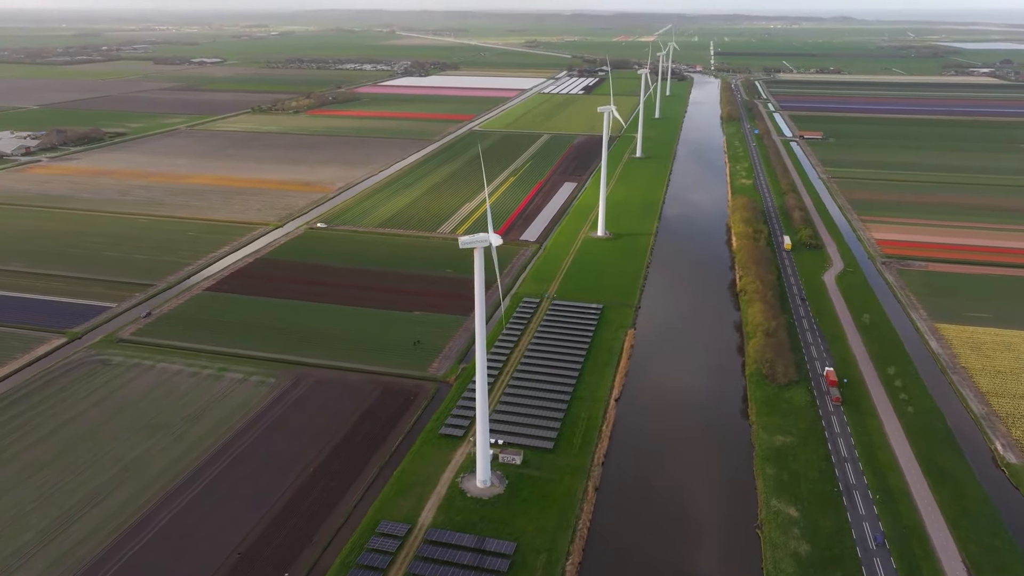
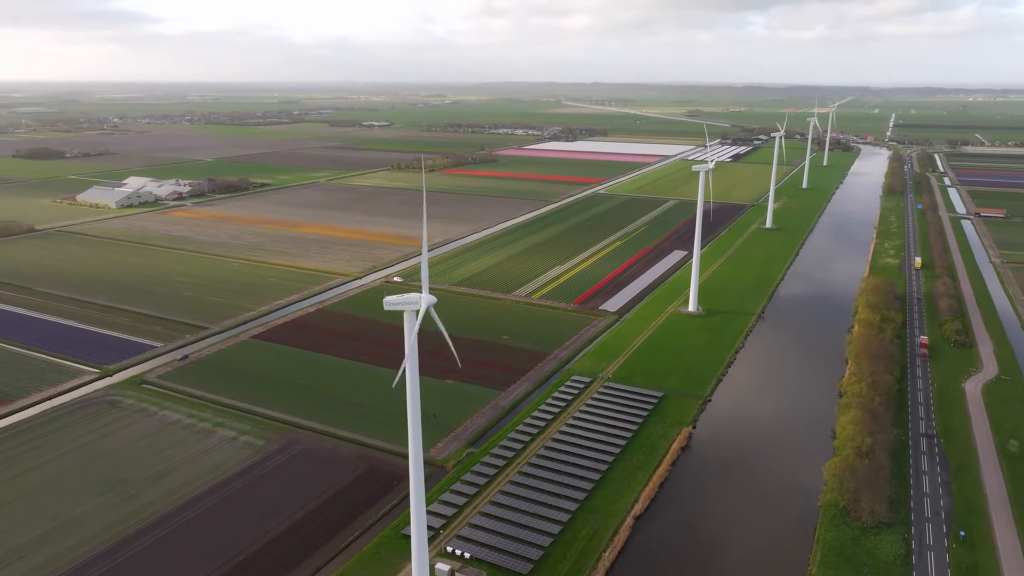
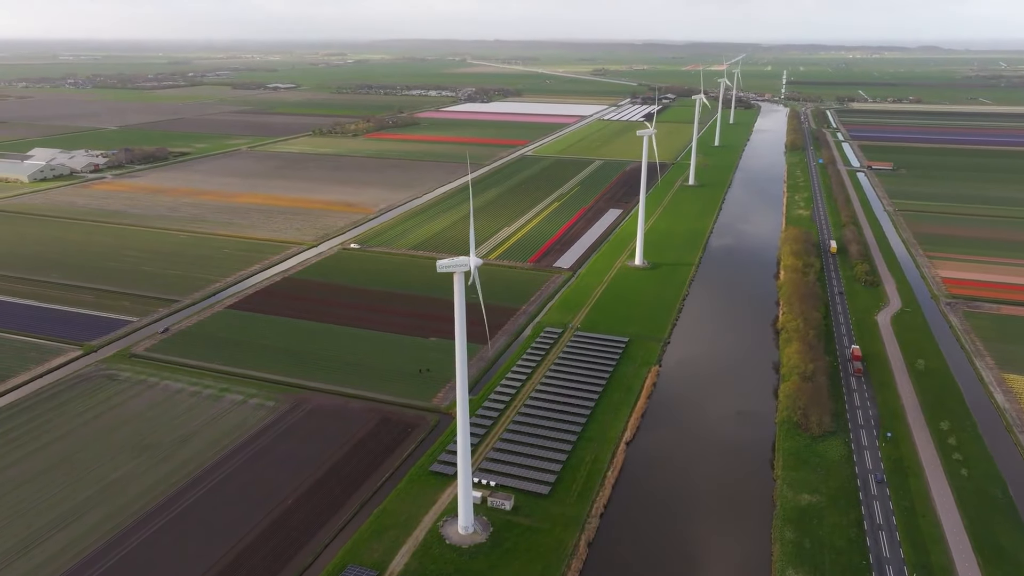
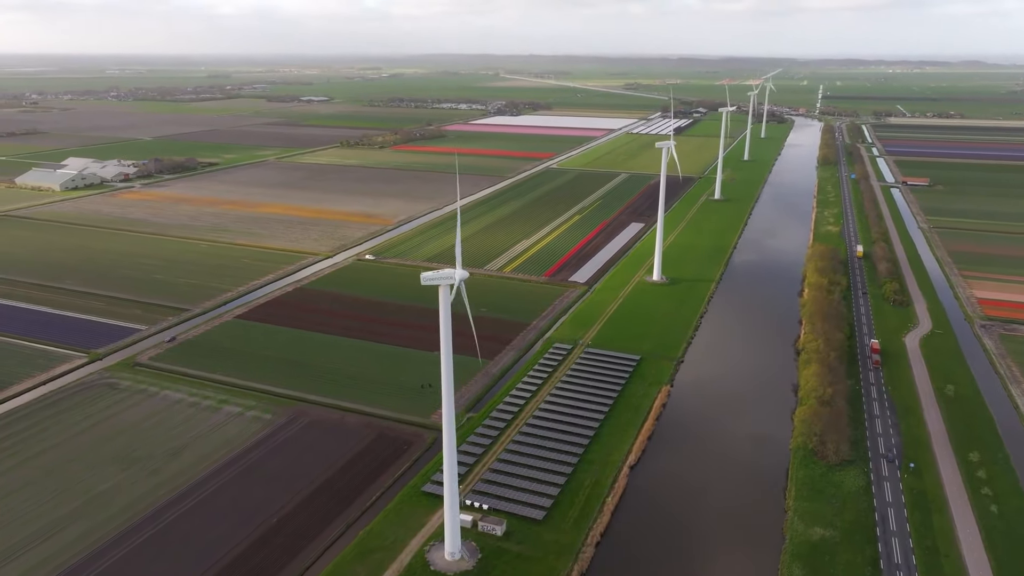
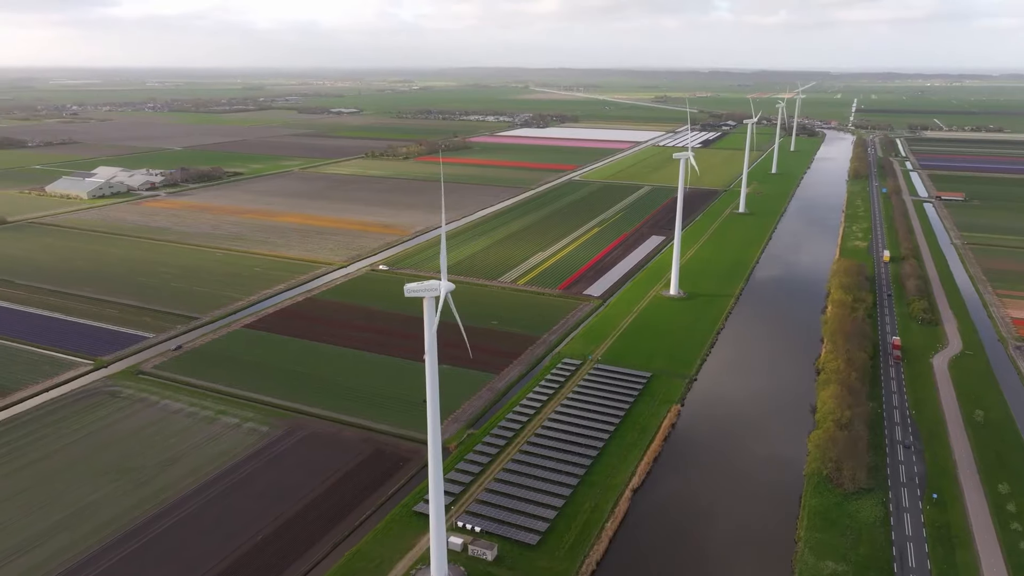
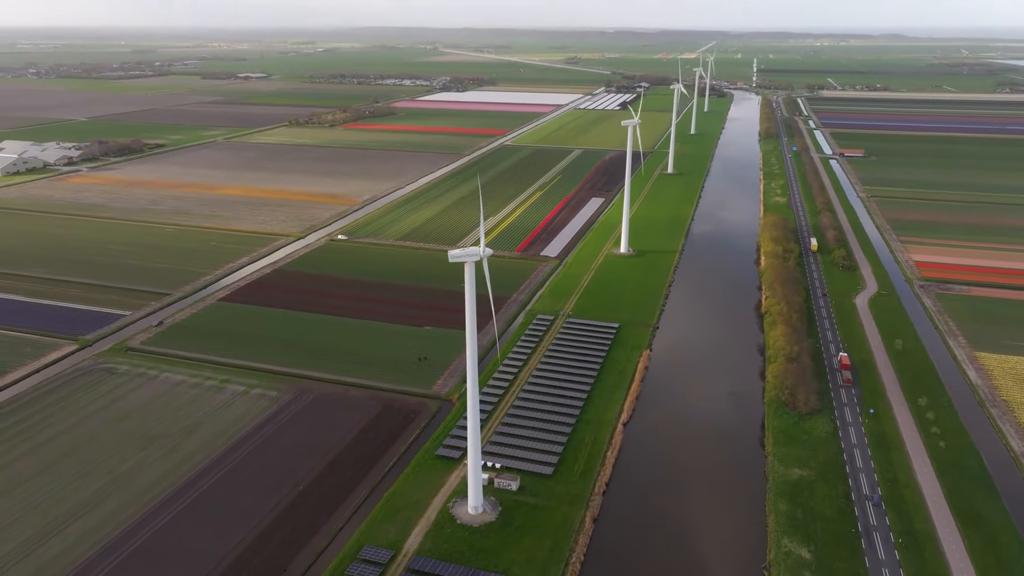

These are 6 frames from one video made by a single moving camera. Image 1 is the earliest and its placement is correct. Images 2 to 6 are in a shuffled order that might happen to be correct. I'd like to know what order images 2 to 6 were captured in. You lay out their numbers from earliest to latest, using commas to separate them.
6, 3, 4, 5, 2
